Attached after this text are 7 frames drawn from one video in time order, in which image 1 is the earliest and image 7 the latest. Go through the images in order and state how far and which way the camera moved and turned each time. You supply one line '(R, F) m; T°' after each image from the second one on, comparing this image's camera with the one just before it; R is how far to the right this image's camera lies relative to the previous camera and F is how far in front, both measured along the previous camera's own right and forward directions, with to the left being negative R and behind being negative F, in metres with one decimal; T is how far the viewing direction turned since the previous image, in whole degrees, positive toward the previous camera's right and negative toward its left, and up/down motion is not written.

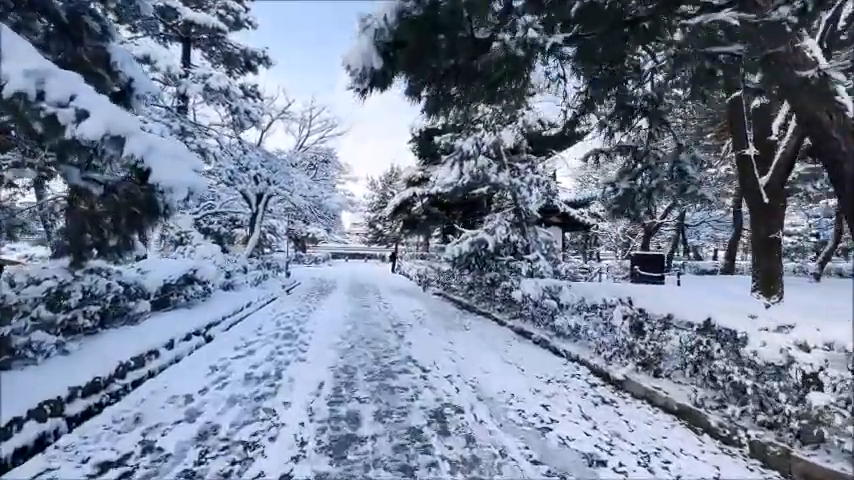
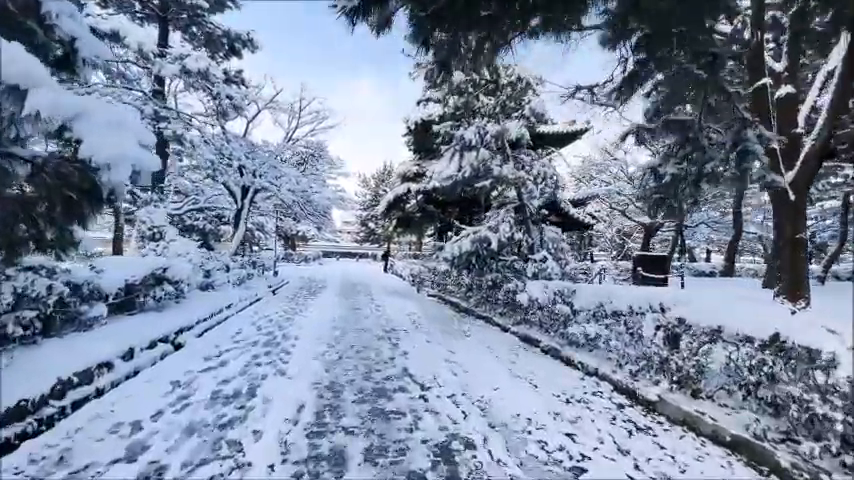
(-0.1, +0.8) m; +1°
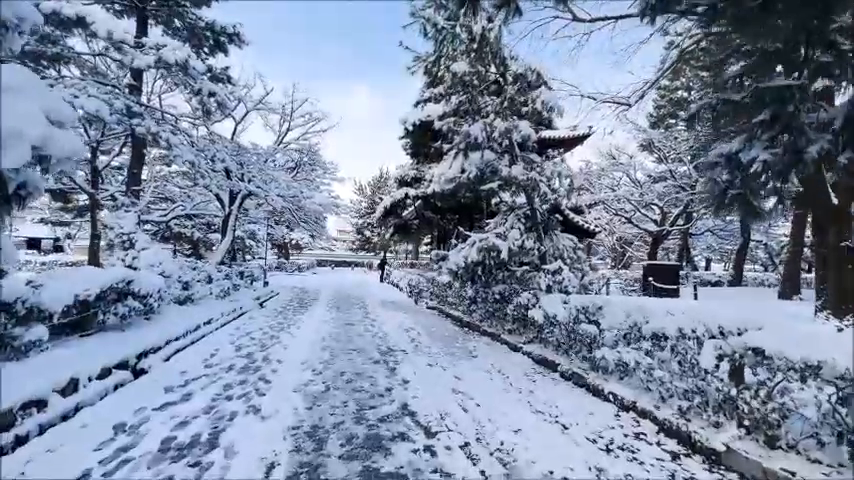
(-0.1, +0.9) m; +1°
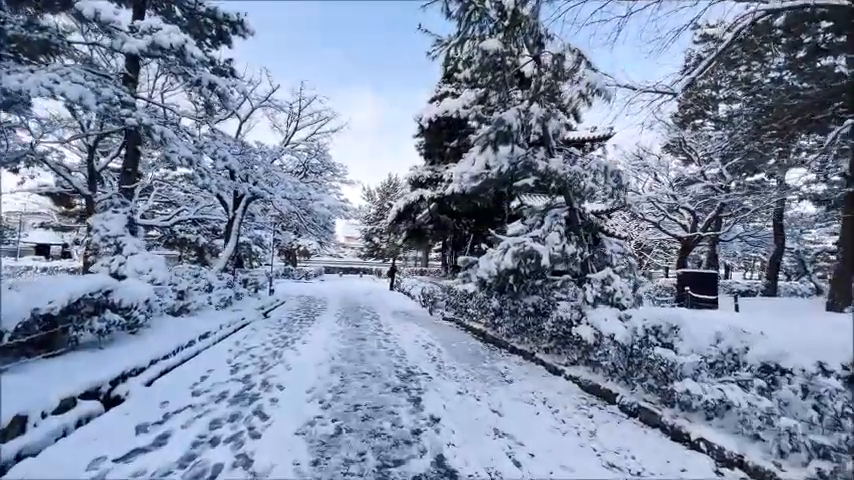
(-0.3, +1.0) m; -1°
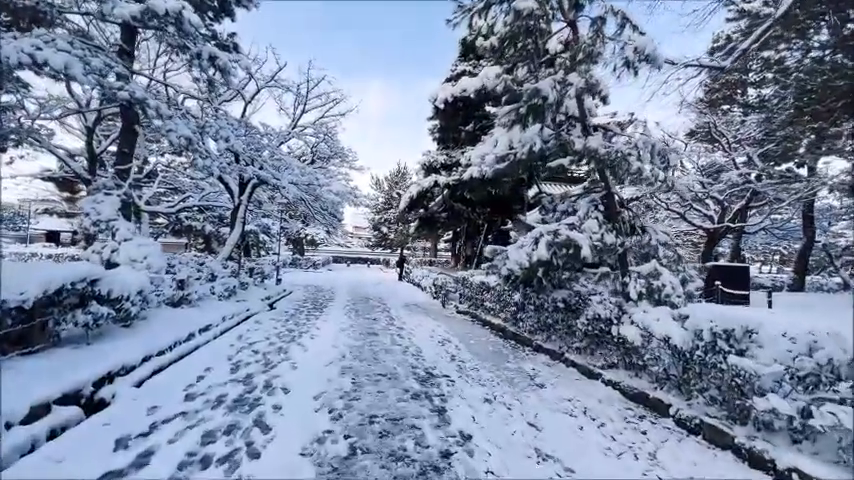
(-0.2, +0.7) m; -1°
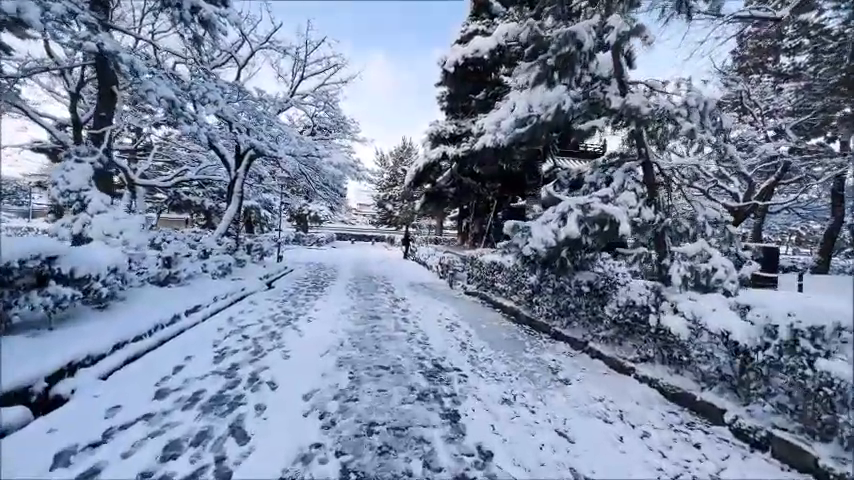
(-0.1, +0.7) m; -1°
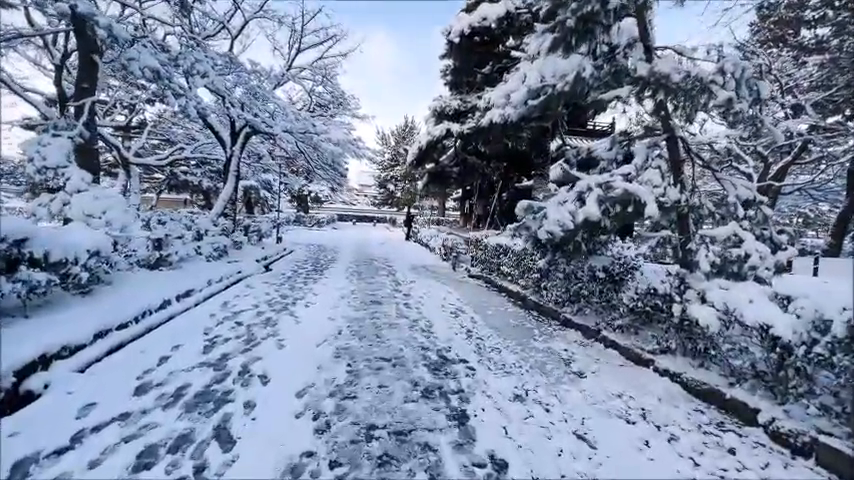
(0.0, +0.4) m; 0°
